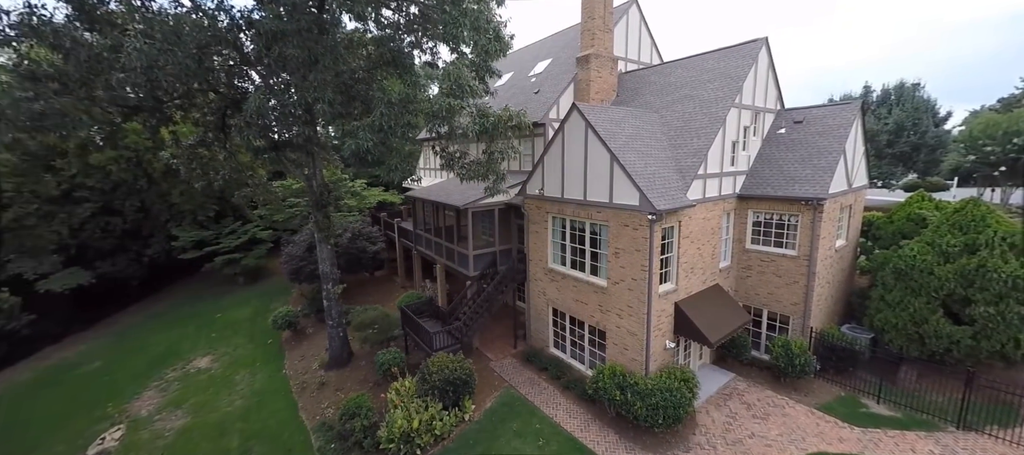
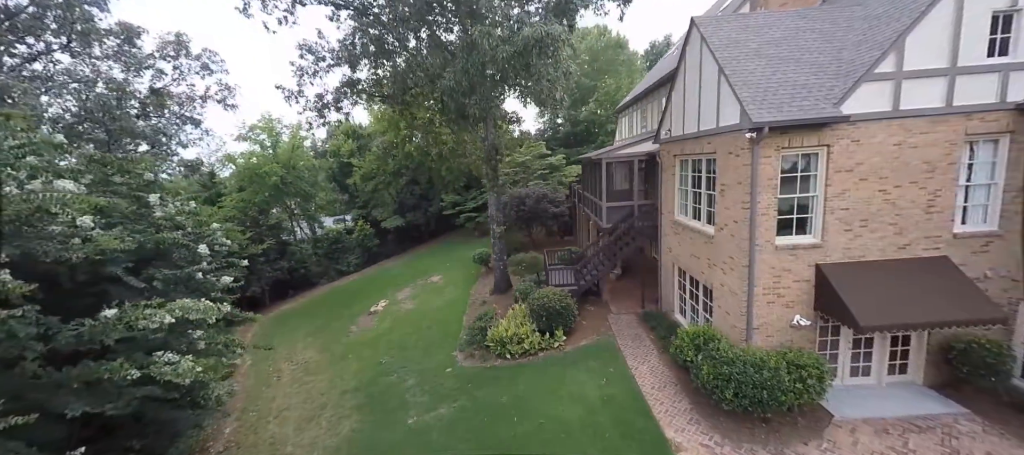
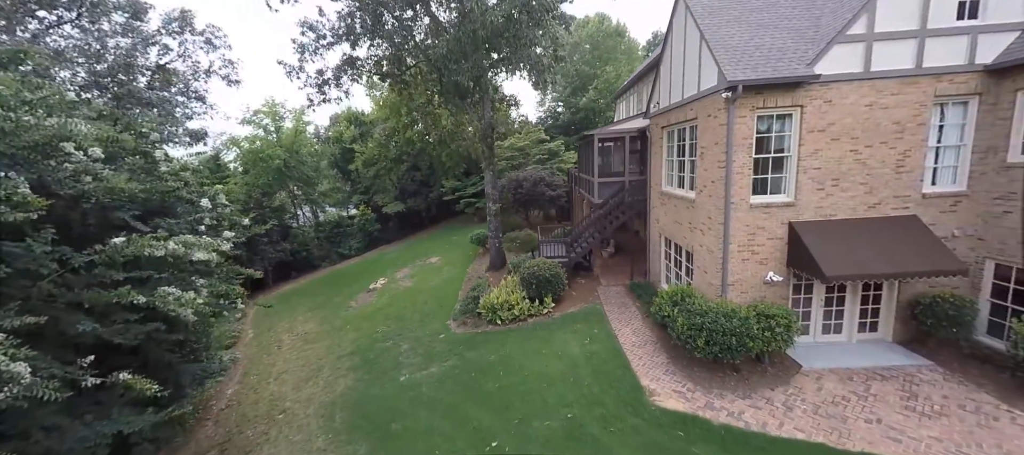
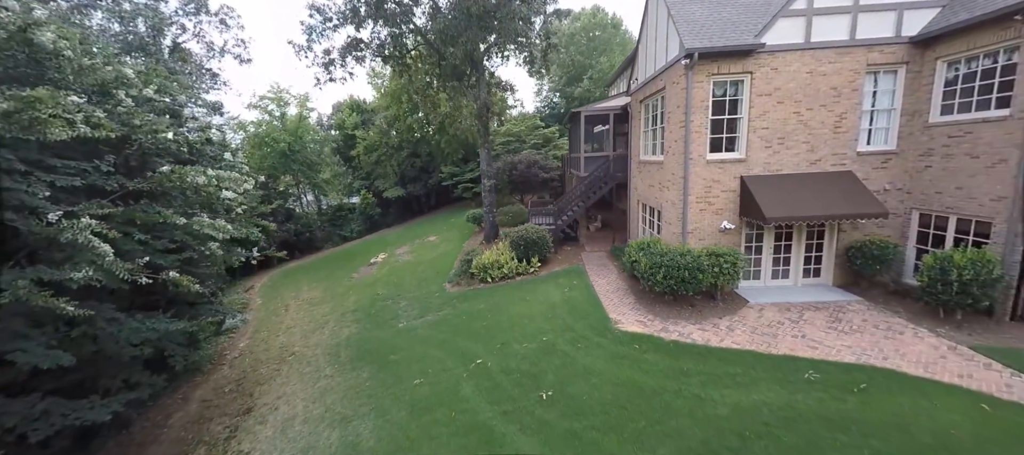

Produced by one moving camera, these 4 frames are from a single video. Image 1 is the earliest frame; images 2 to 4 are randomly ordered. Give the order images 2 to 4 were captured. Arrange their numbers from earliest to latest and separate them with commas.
2, 3, 4
